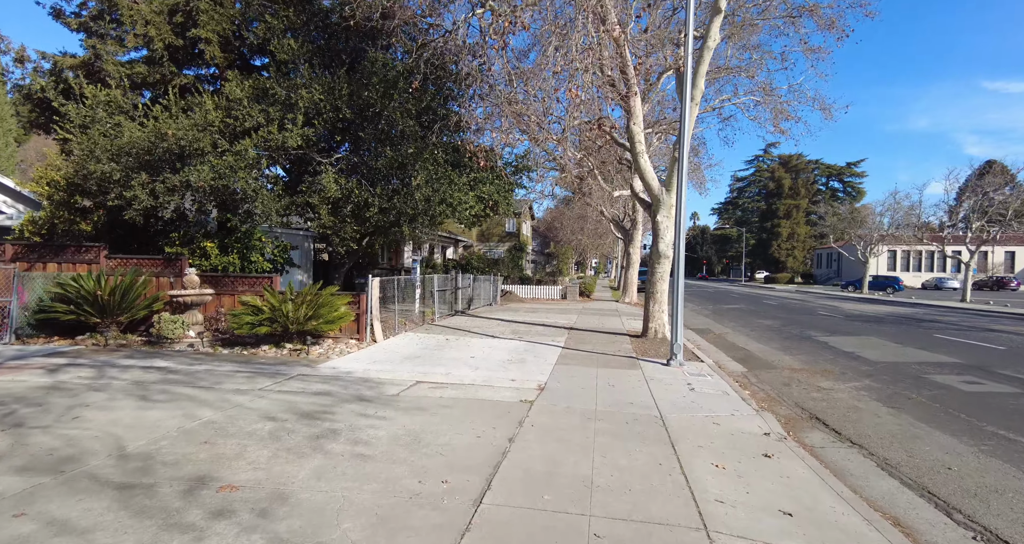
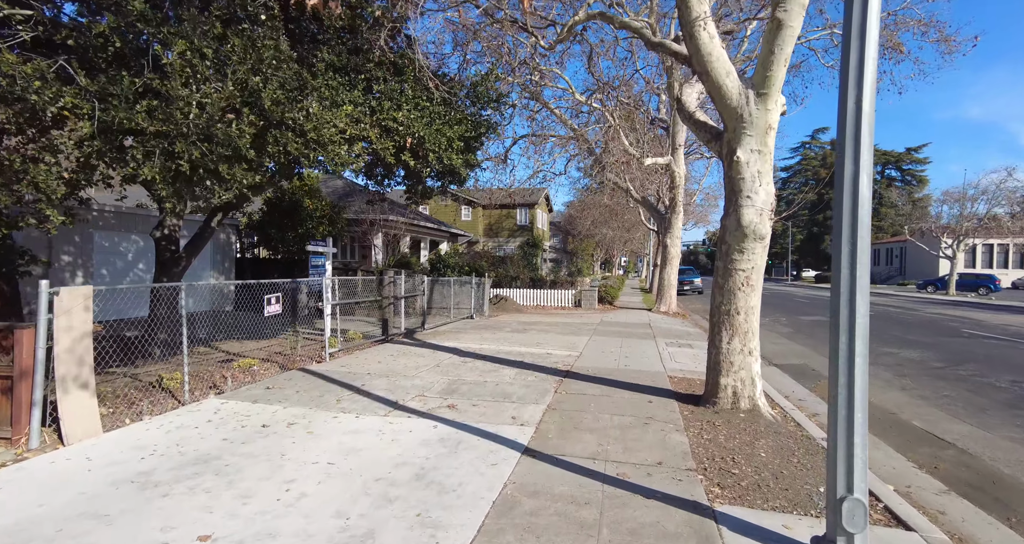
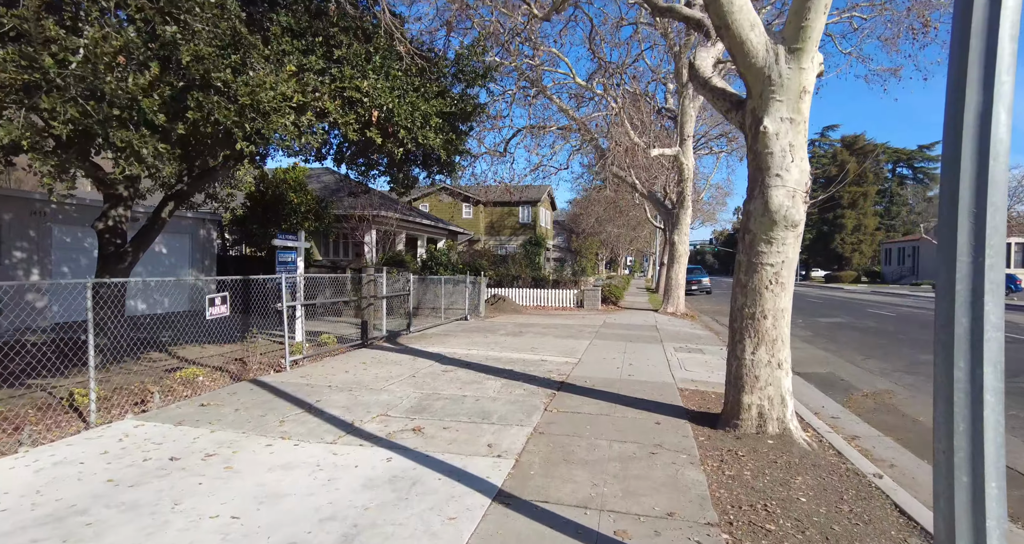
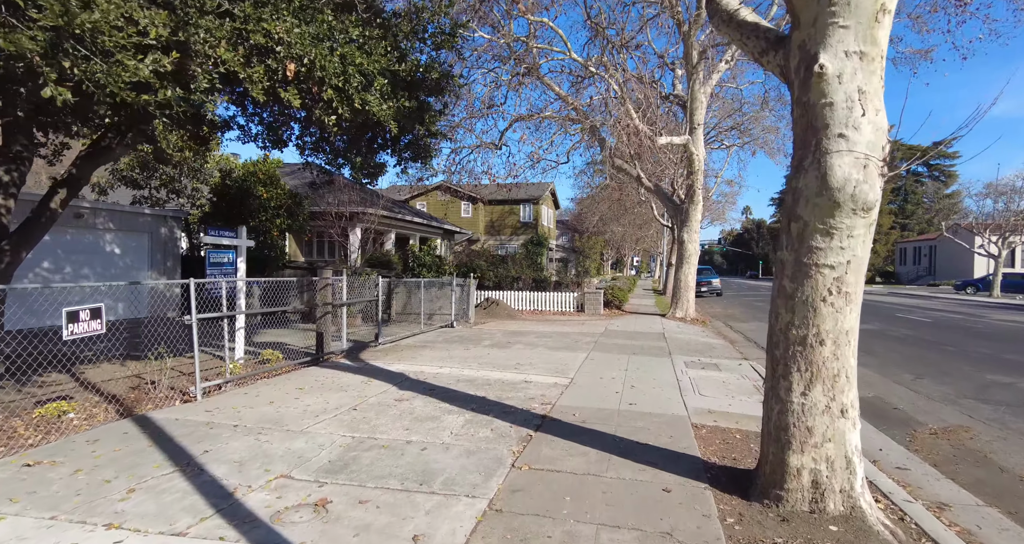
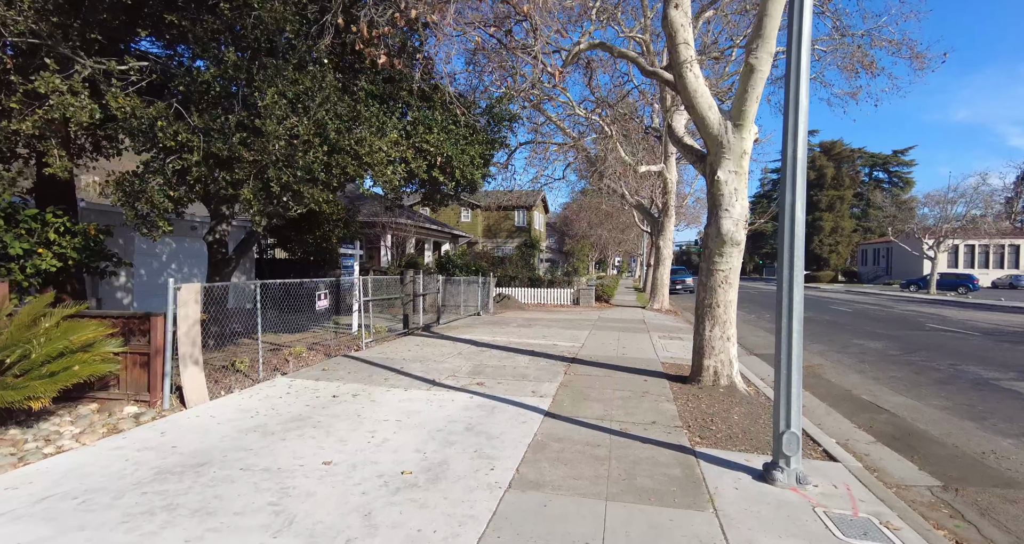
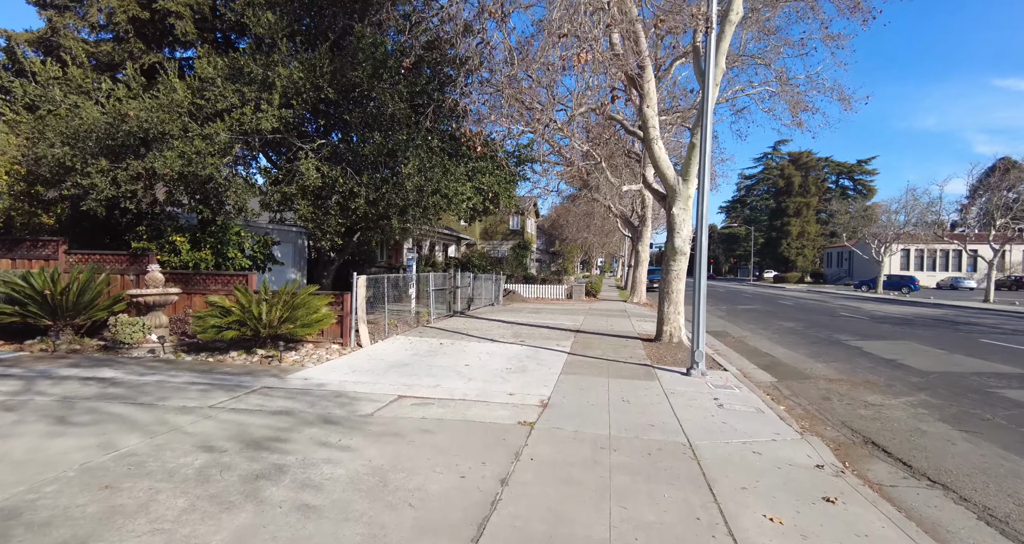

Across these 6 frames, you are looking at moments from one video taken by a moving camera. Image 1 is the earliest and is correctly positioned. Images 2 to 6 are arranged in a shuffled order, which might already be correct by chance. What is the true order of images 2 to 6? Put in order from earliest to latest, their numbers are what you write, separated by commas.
6, 5, 2, 3, 4
